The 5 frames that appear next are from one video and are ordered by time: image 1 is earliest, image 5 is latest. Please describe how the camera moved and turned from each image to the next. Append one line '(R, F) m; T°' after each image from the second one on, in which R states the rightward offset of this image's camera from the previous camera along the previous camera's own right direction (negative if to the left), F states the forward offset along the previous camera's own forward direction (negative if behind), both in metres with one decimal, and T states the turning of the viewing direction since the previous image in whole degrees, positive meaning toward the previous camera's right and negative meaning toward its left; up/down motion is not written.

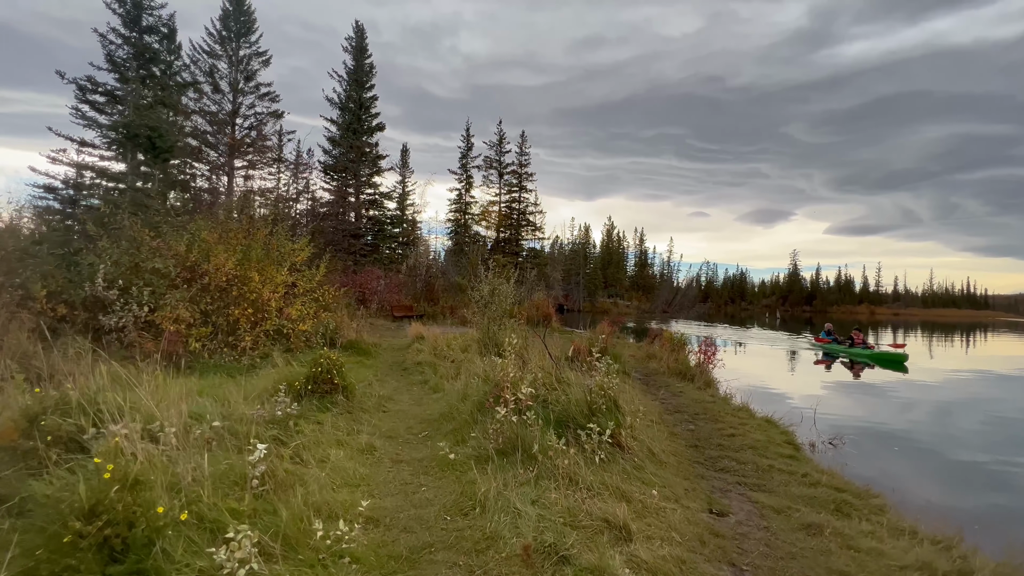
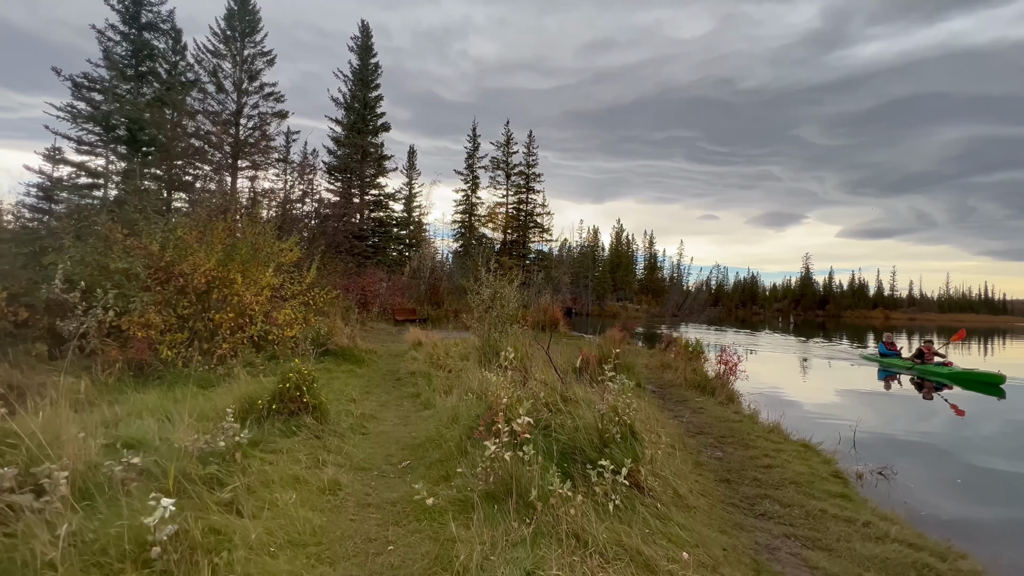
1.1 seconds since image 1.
(+0.1, +0.7) m; -1°
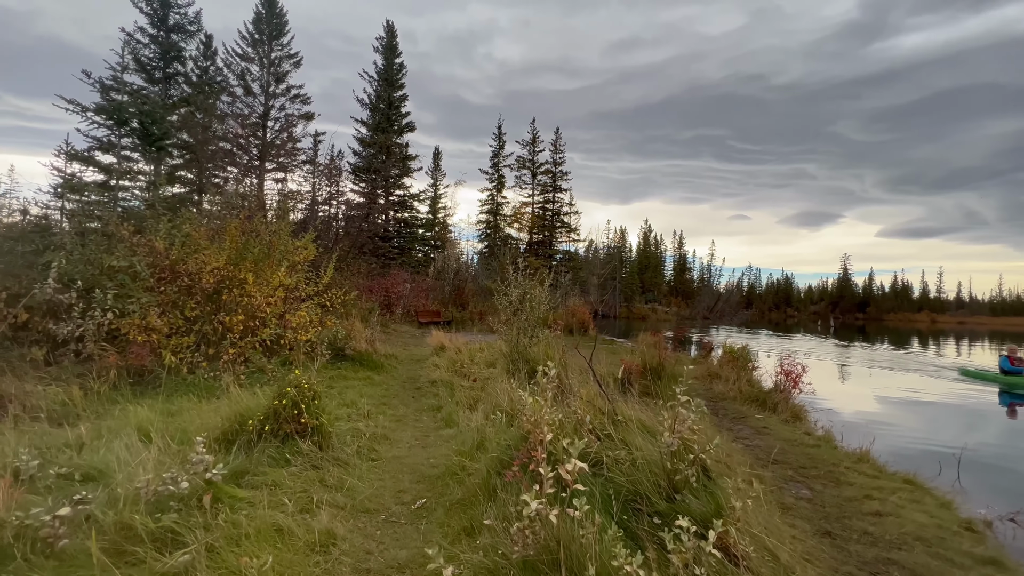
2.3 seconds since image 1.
(-0.1, +0.7) m; -3°
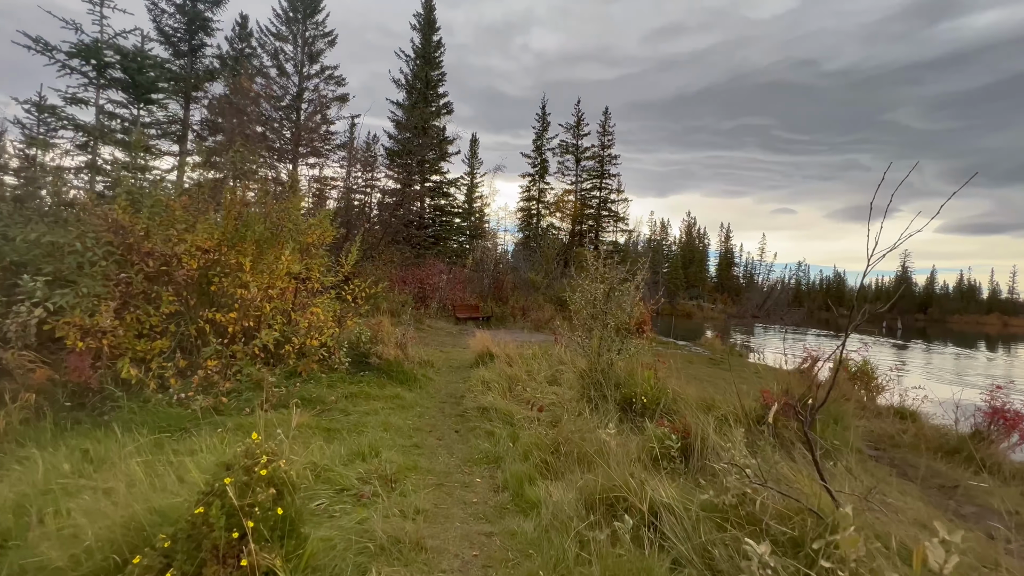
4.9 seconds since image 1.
(-0.5, +1.9) m; -4°
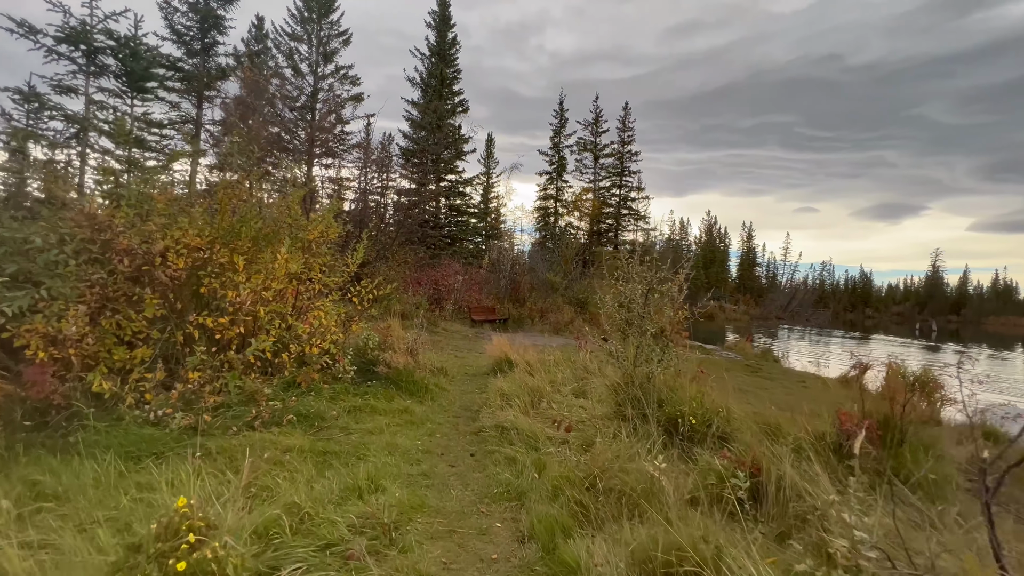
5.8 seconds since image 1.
(-0.1, +0.6) m; -2°
